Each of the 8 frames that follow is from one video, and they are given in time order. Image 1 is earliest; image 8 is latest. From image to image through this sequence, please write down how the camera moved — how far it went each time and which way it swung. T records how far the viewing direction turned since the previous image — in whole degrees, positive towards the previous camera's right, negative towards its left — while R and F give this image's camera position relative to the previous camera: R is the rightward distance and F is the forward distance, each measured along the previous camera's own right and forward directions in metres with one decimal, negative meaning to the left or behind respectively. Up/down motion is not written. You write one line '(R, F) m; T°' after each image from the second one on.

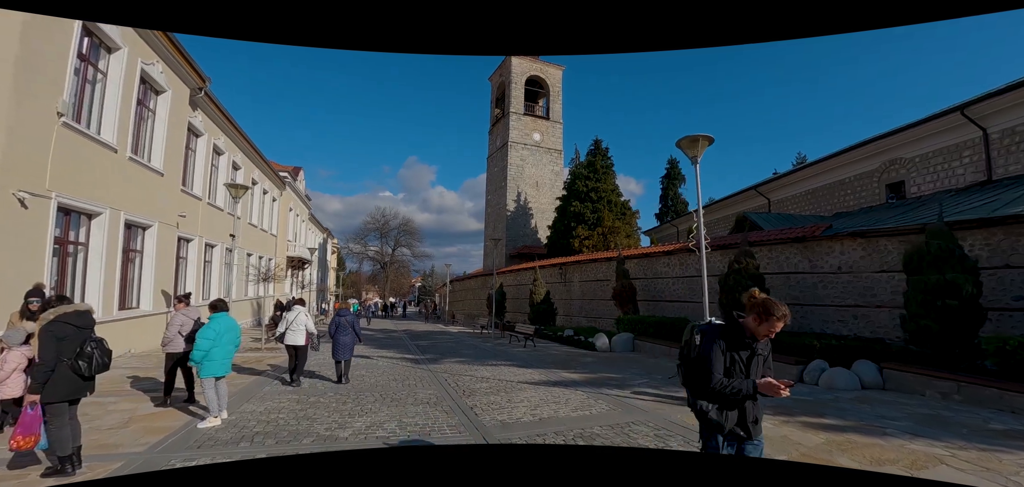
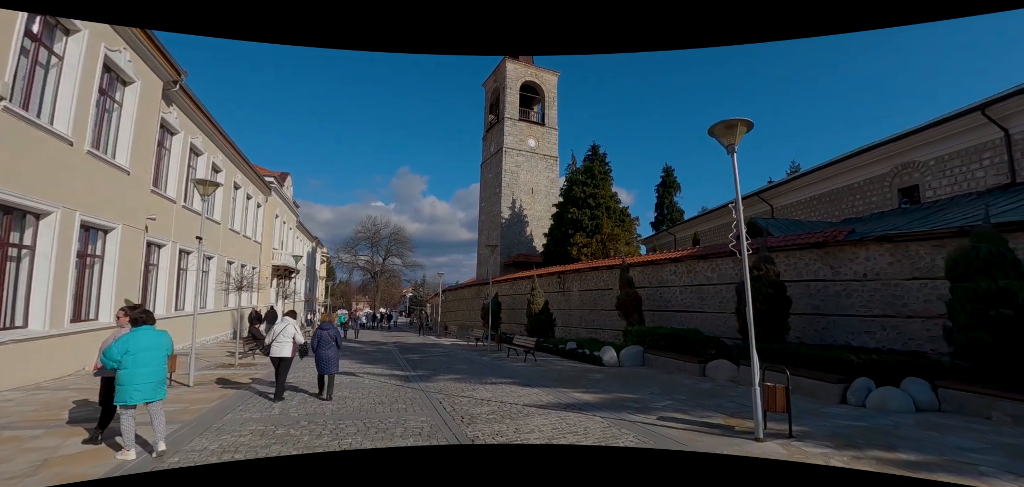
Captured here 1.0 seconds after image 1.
(-0.2, +0.9) m; +1°
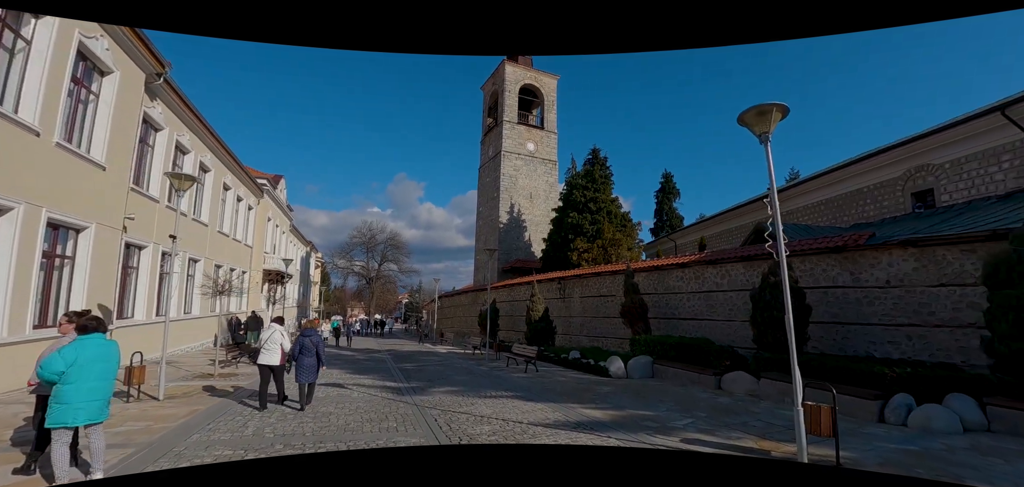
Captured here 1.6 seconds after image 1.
(-0.1, +0.6) m; 0°
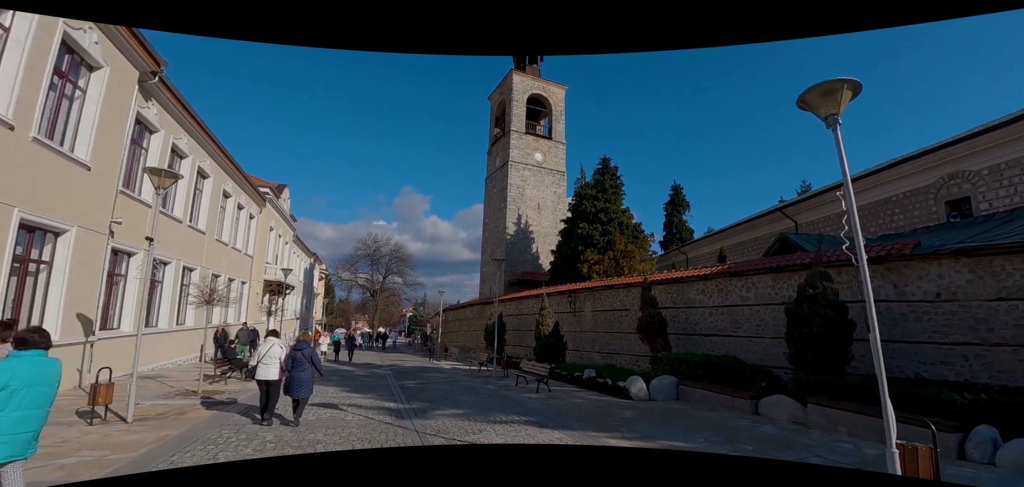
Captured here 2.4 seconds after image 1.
(-0.1, +0.8) m; -1°
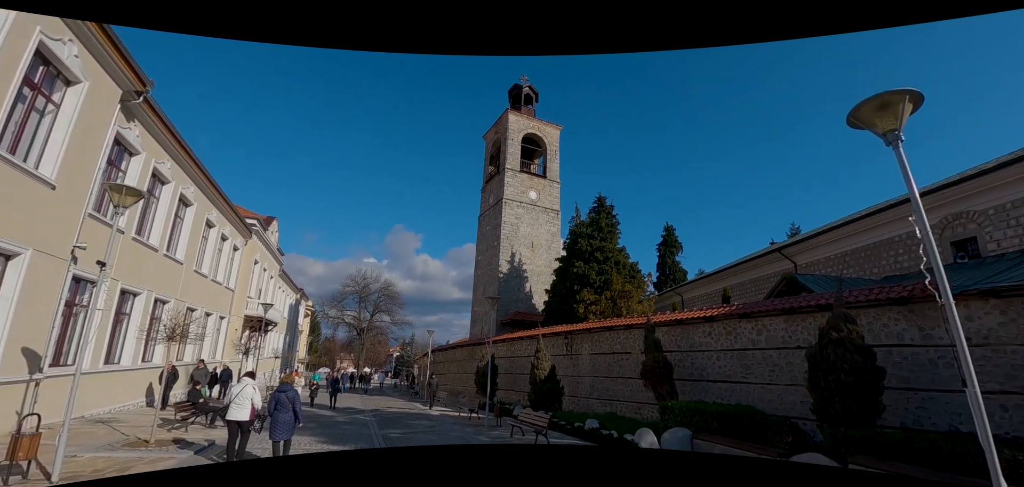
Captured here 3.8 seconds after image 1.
(-0.2, +0.7) m; +1°
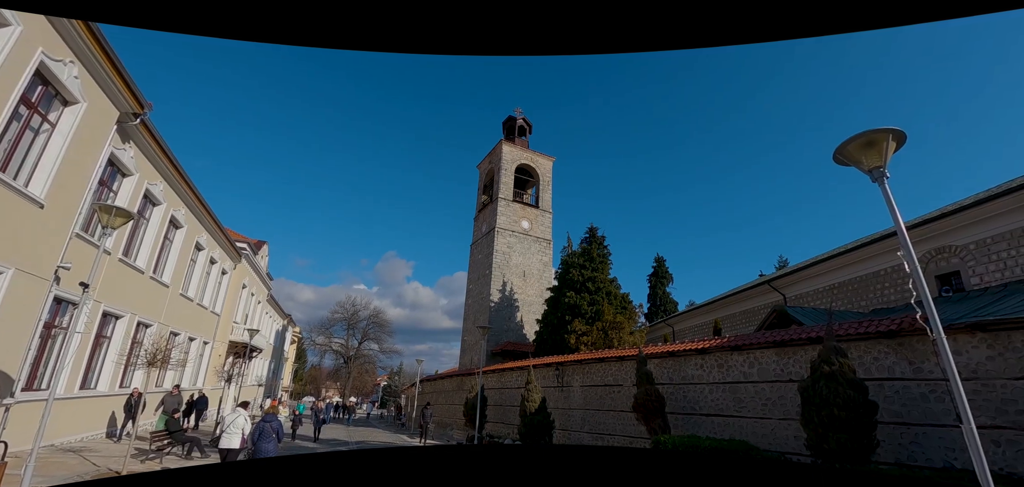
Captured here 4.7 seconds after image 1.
(0.0, 0.0) m; +1°
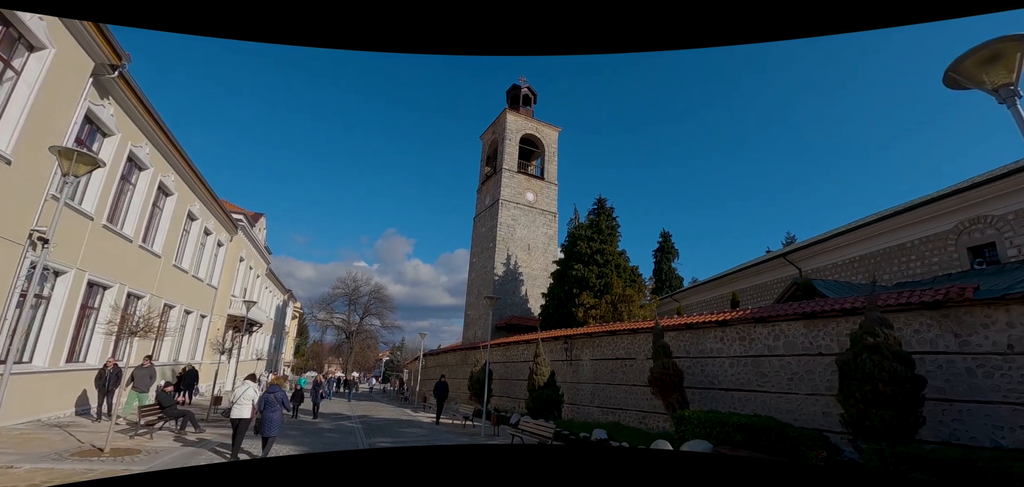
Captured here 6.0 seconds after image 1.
(-0.3, +0.7) m; 0°
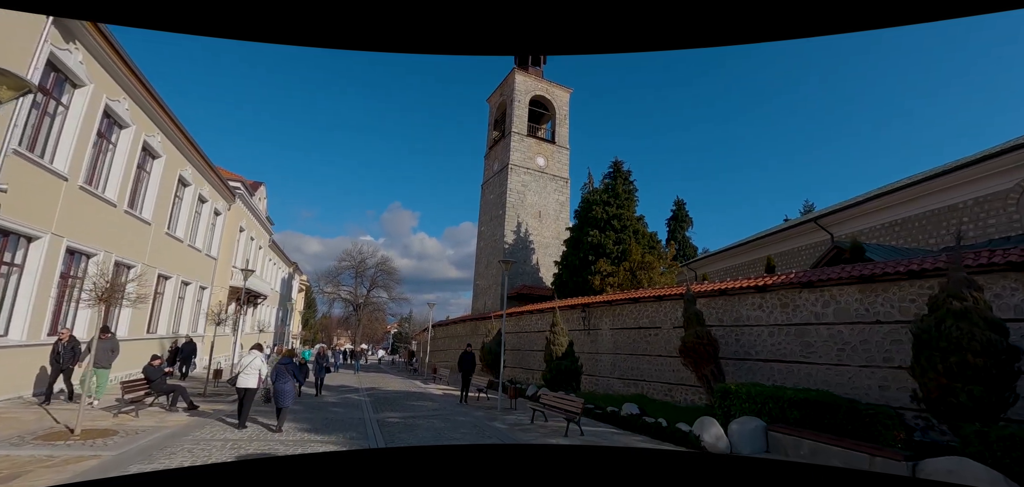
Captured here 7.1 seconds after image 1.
(-0.3, +1.1) m; -1°
